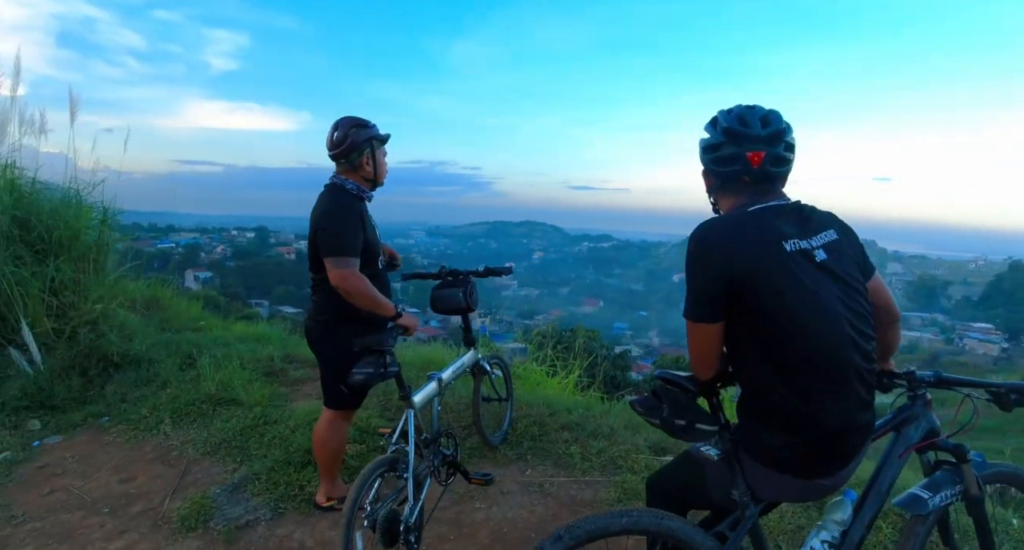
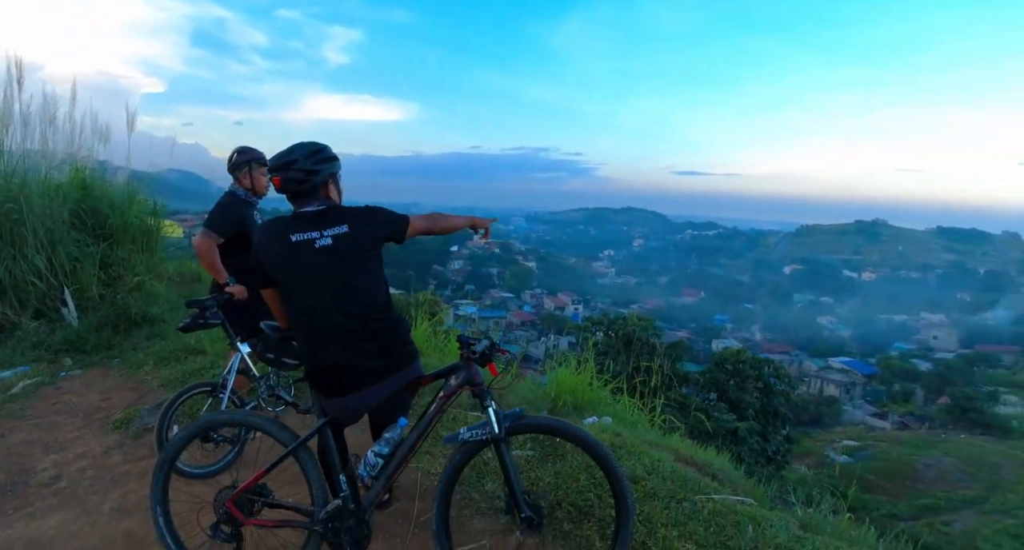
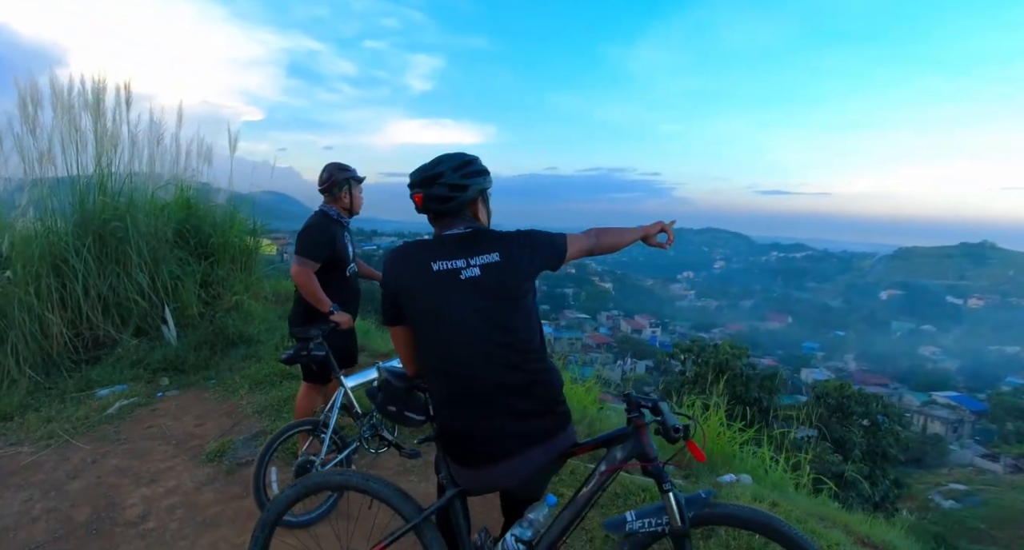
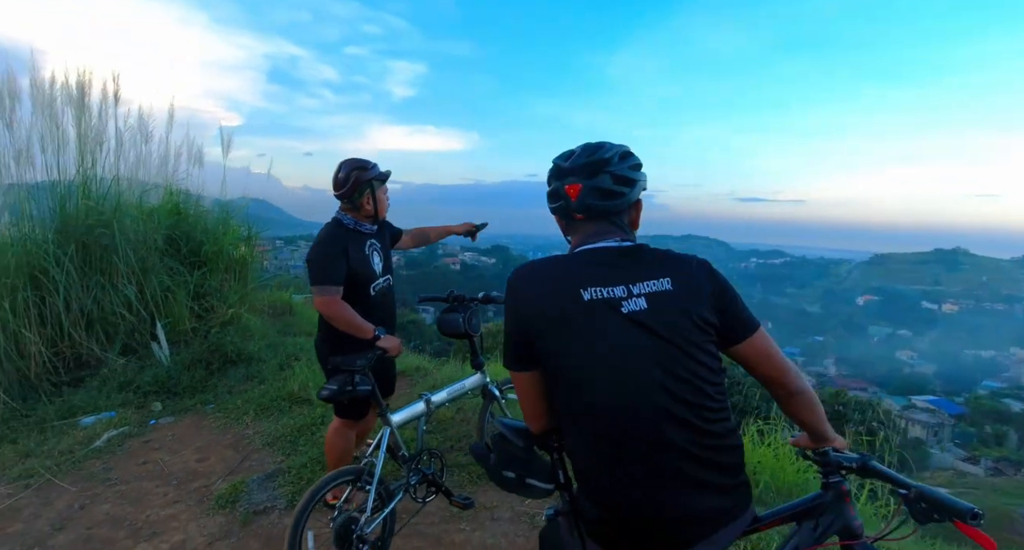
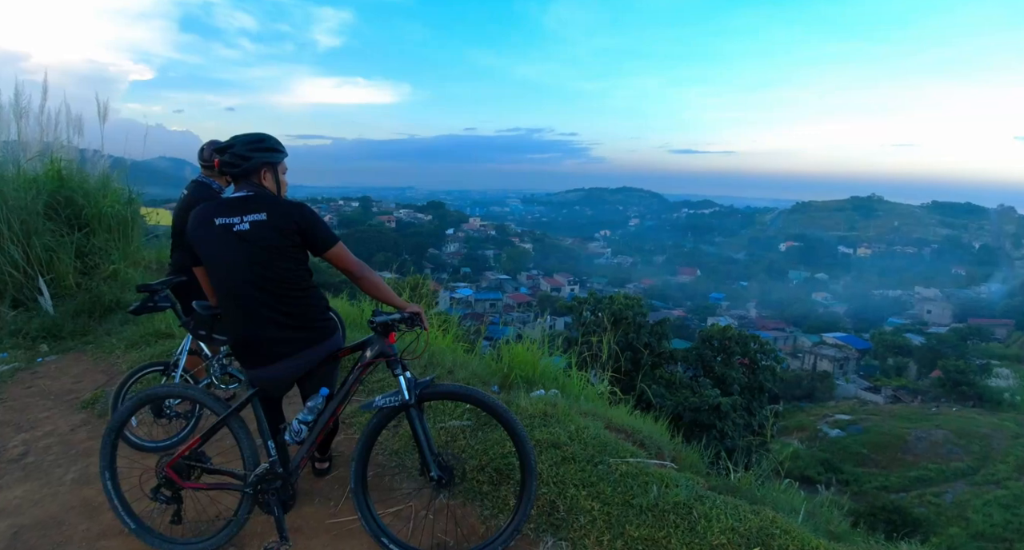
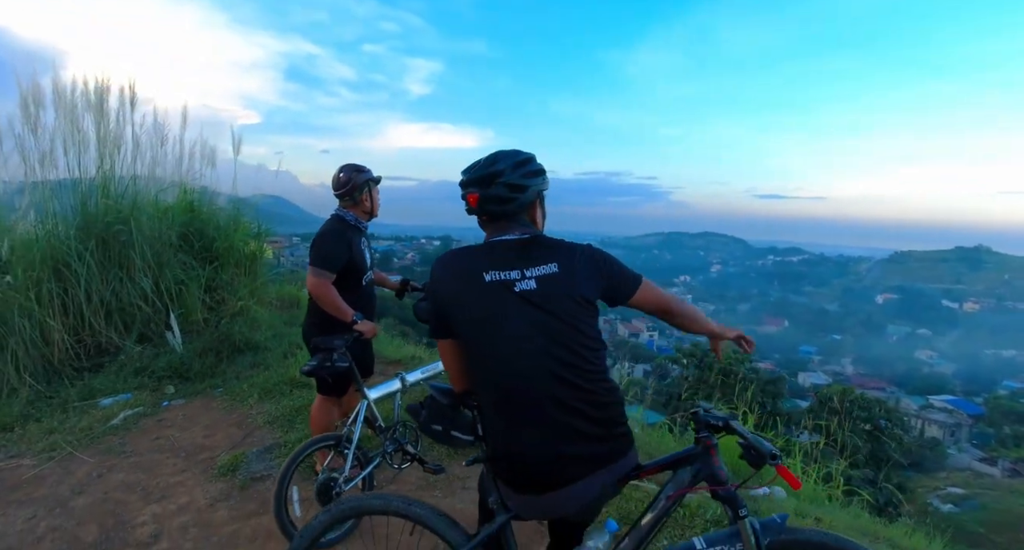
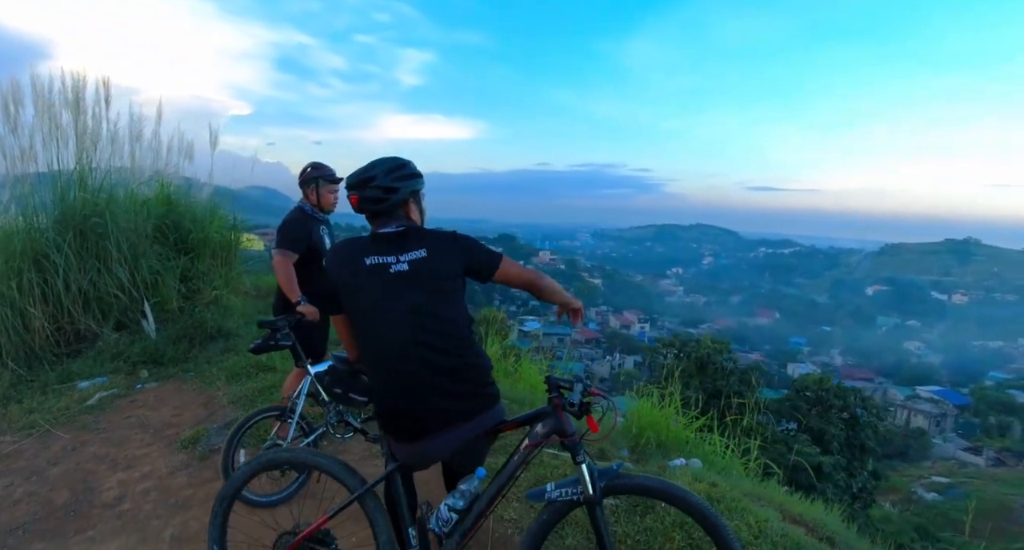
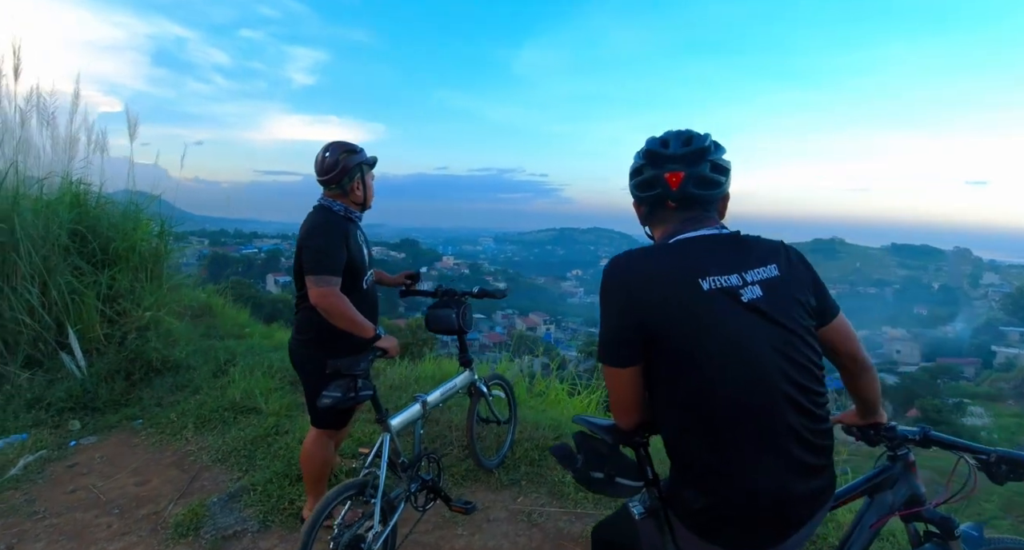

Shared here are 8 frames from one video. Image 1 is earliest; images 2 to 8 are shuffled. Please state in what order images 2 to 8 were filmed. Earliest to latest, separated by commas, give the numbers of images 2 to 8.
8, 4, 6, 3, 7, 2, 5
